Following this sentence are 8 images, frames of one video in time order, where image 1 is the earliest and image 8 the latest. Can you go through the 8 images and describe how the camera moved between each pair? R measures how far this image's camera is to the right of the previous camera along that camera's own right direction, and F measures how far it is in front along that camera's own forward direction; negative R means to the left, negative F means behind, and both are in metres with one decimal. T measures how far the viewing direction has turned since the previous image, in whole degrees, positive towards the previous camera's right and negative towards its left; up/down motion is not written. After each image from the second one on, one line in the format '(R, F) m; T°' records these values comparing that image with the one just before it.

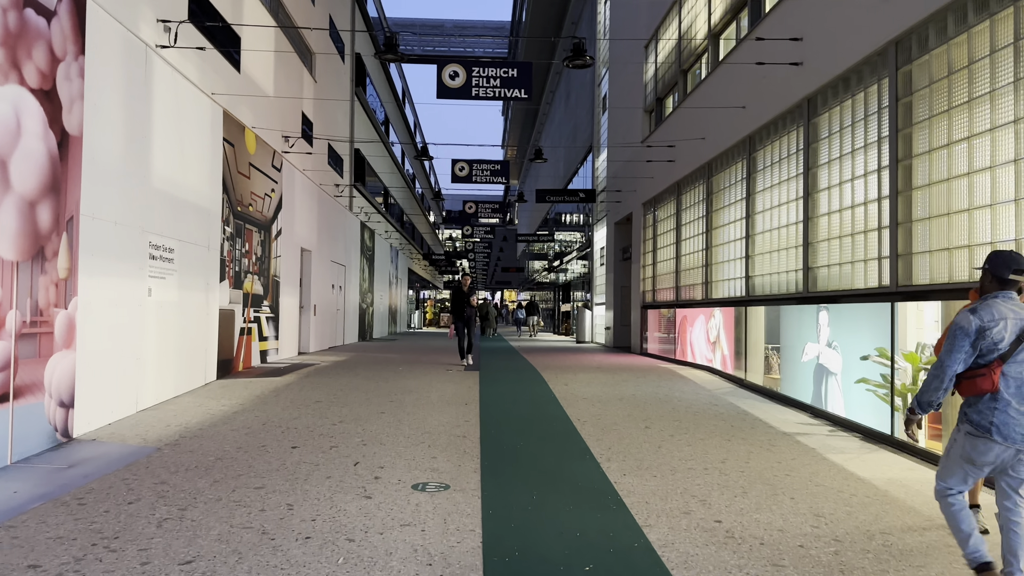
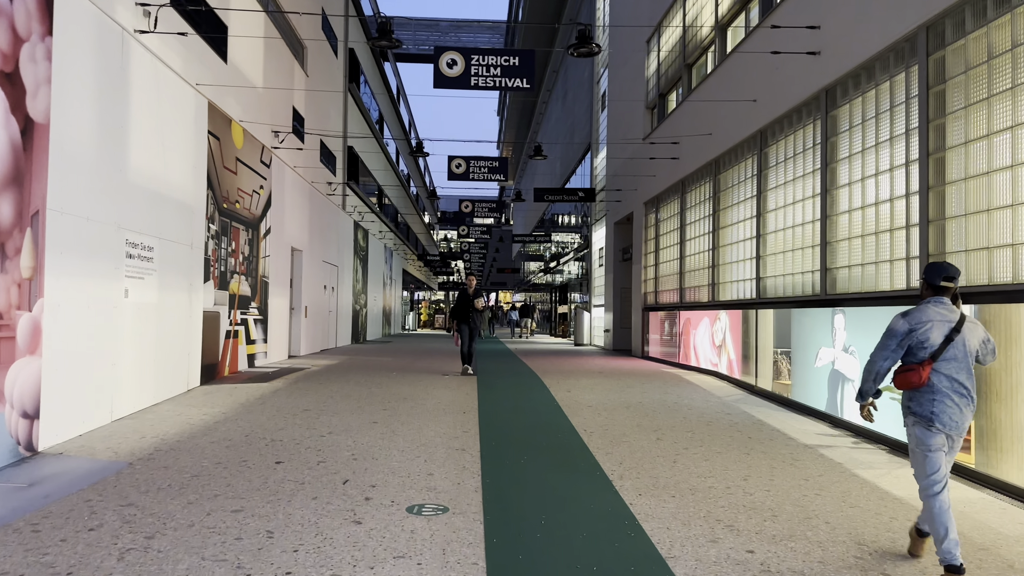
(-0.1, +0.5) m; 0°
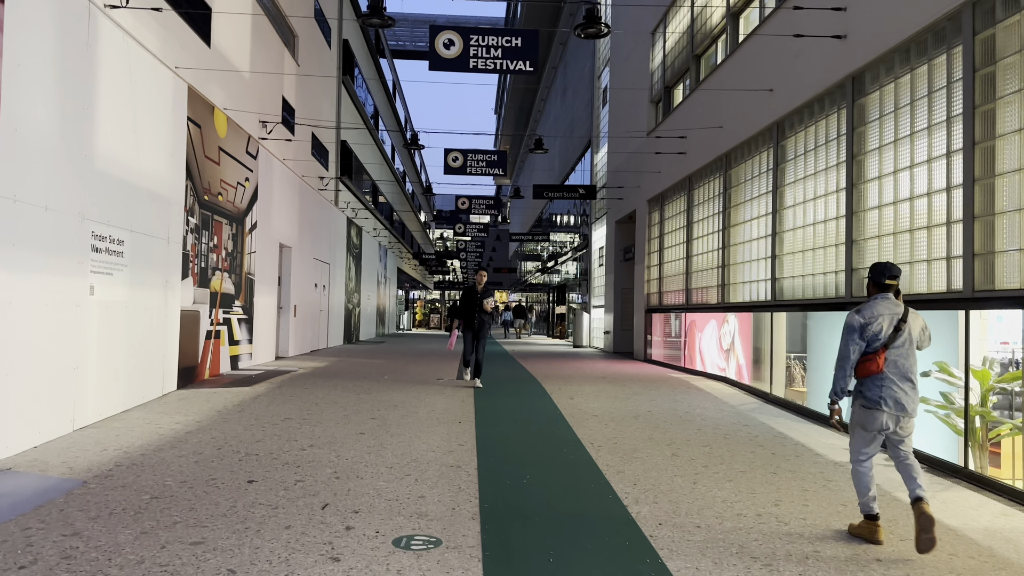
(0.0, +0.6) m; 0°
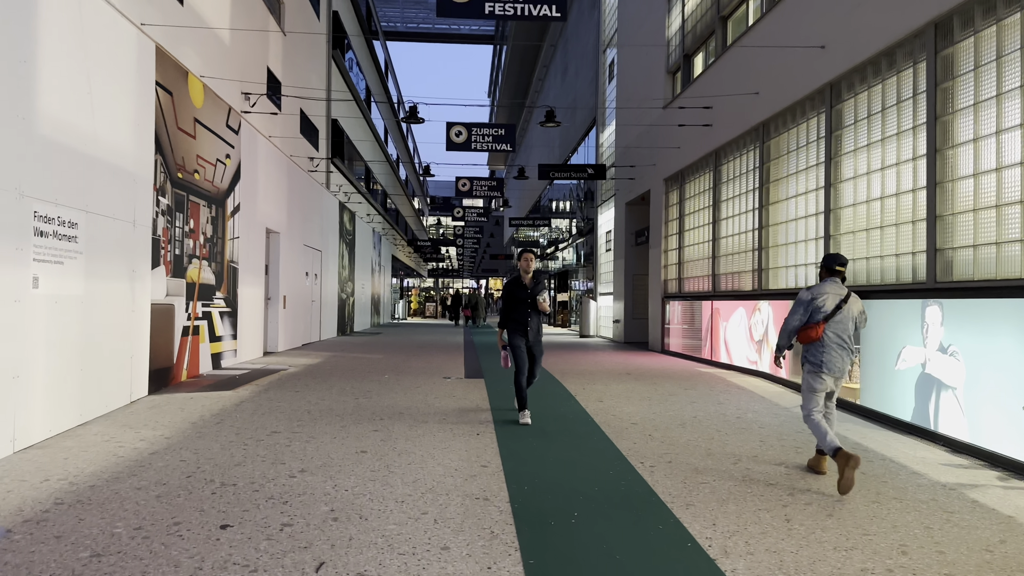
(-0.3, +1.1) m; +1°
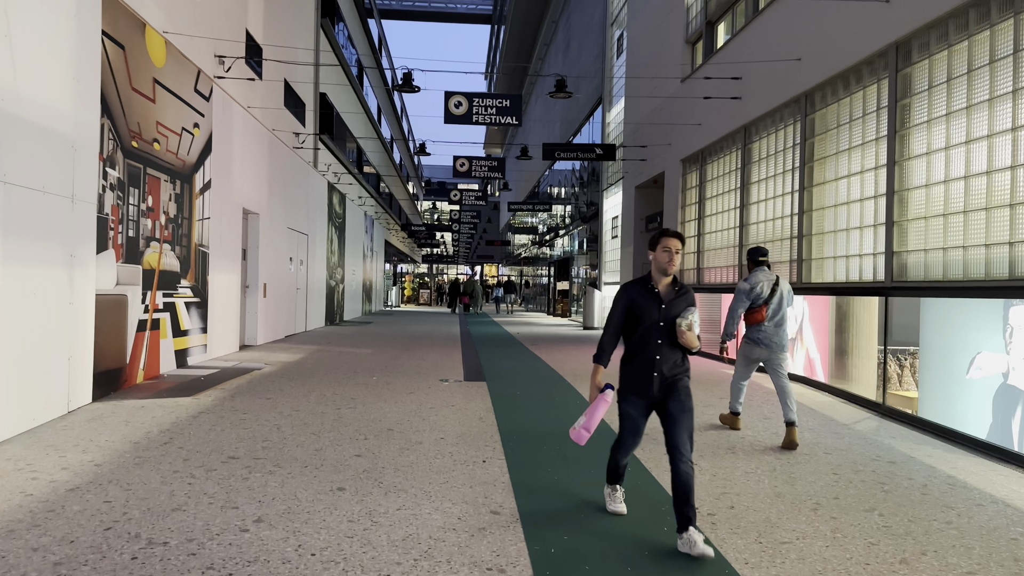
(-0.1, +1.2) m; 0°
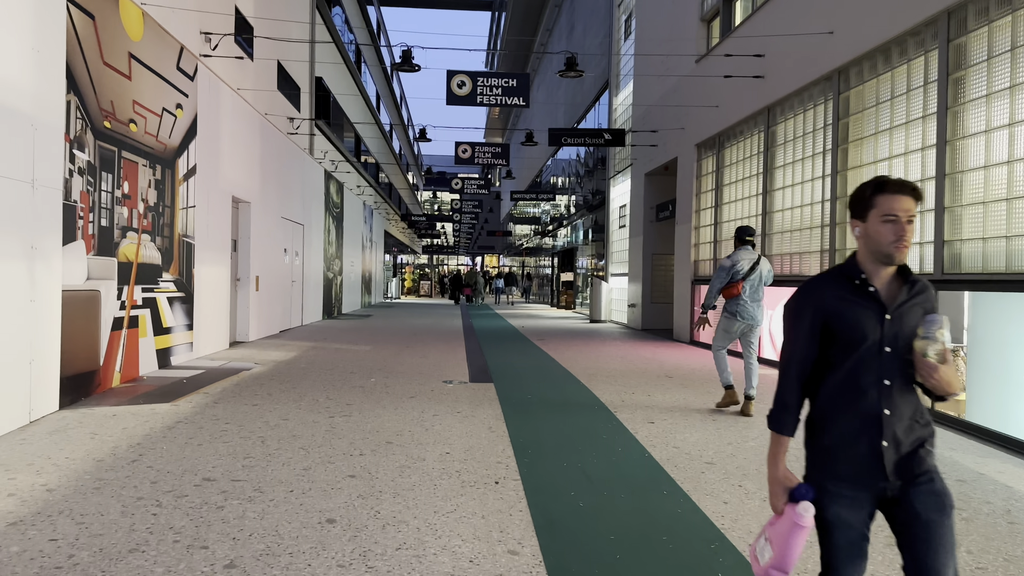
(-0.1, +0.6) m; 0°
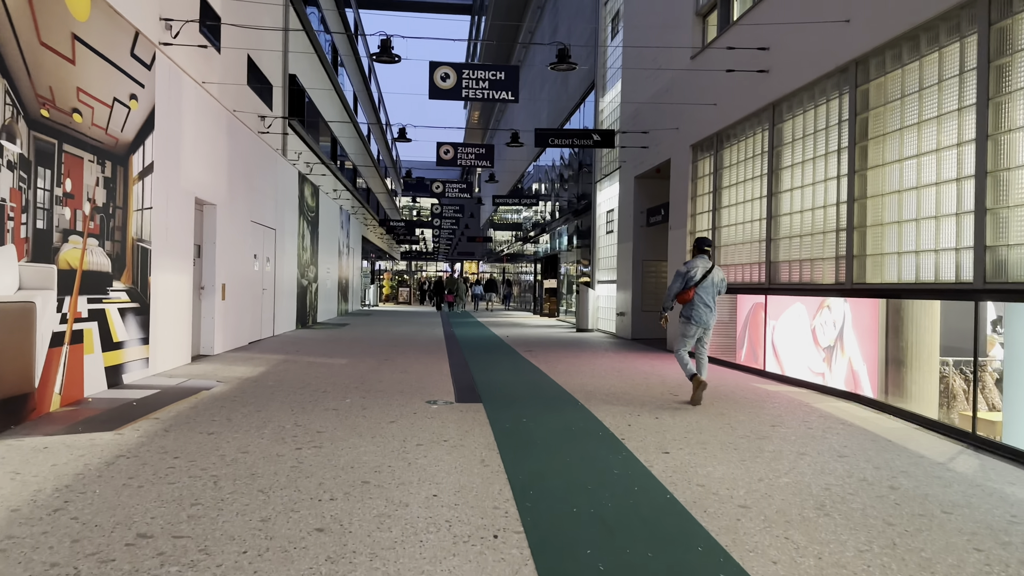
(-0.1, +0.7) m; +2°
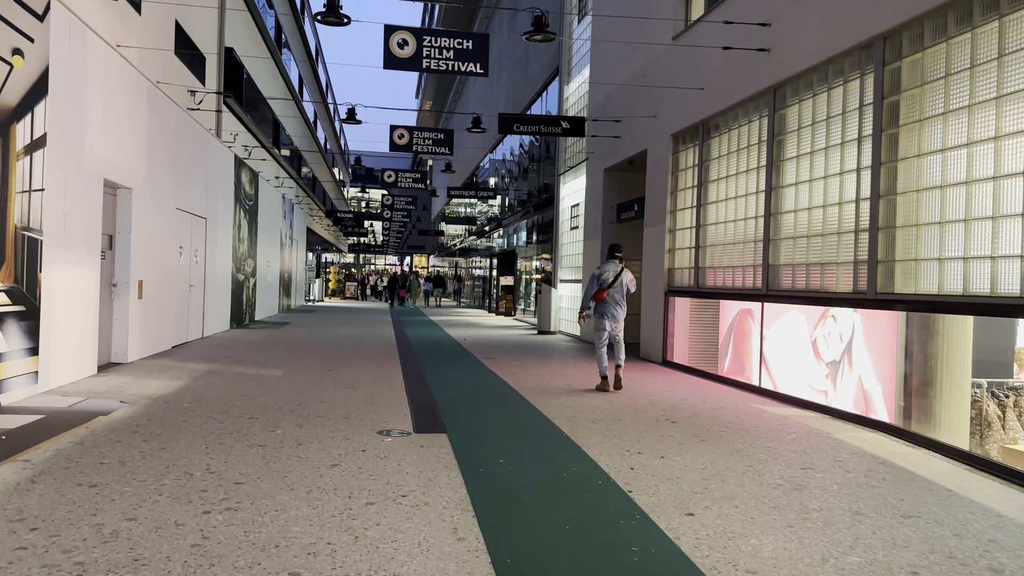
(-0.2, +1.2) m; +4°
